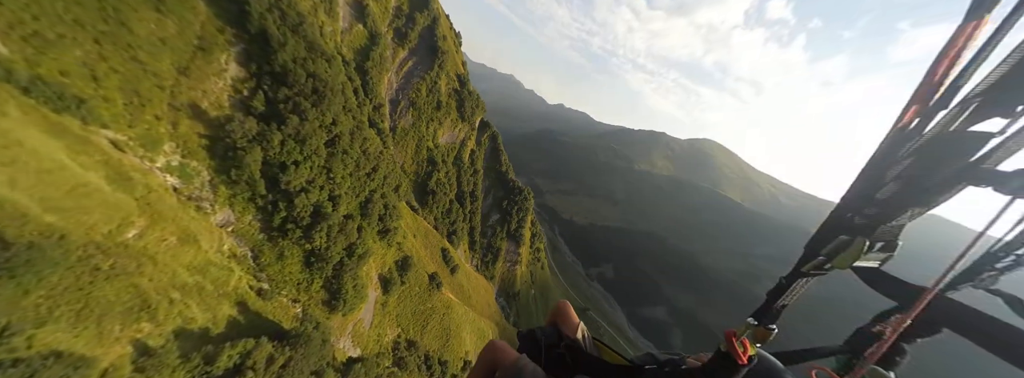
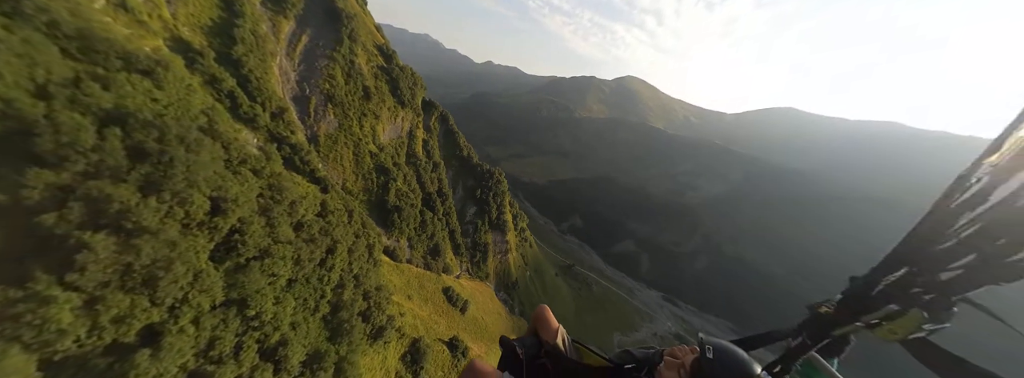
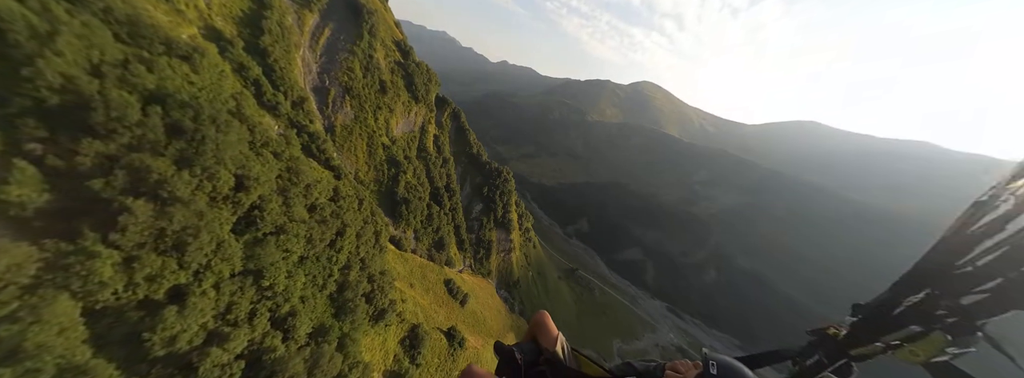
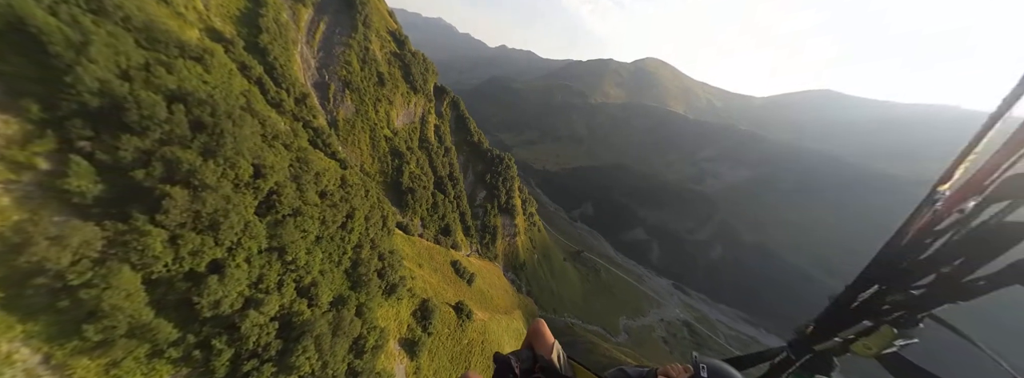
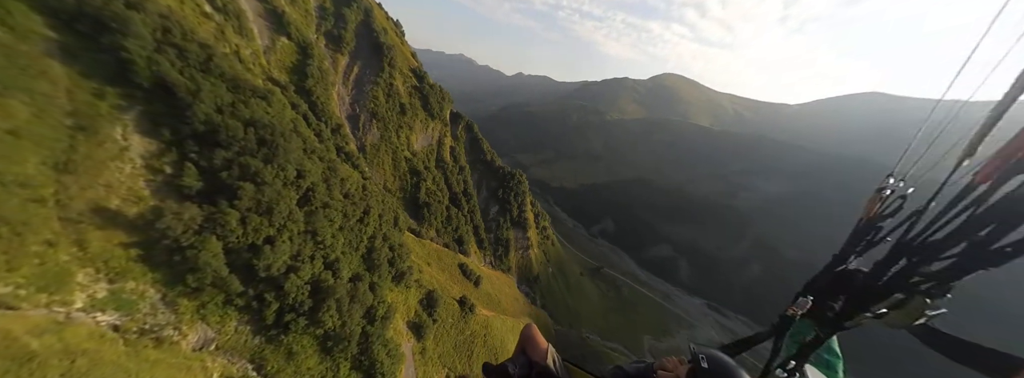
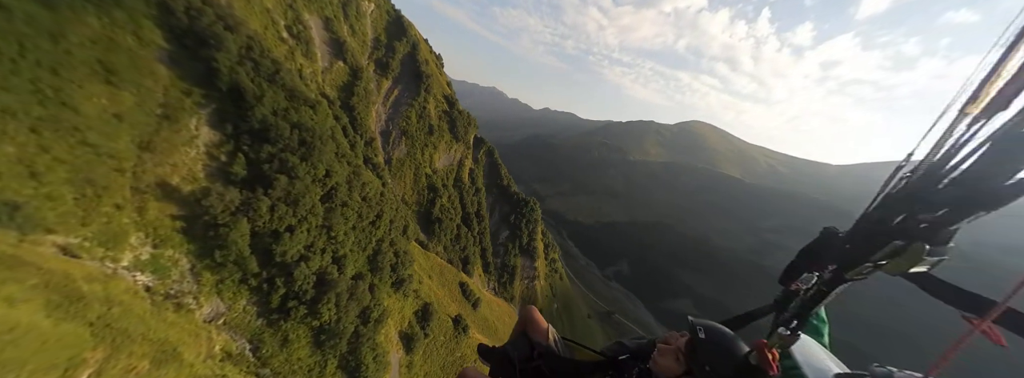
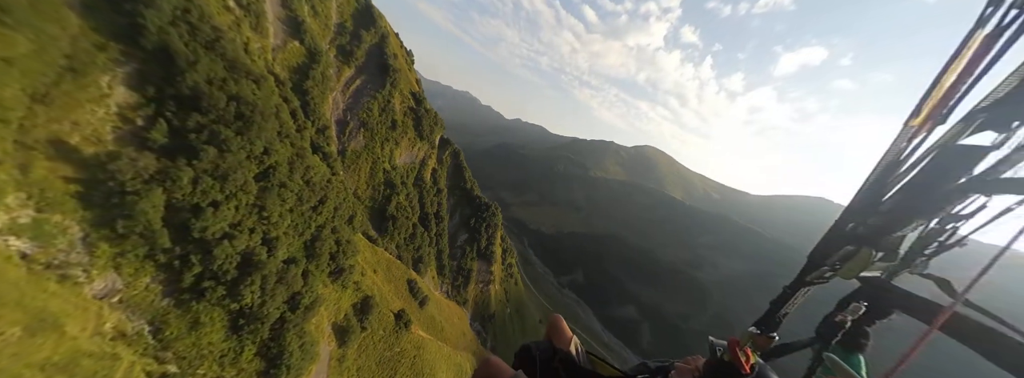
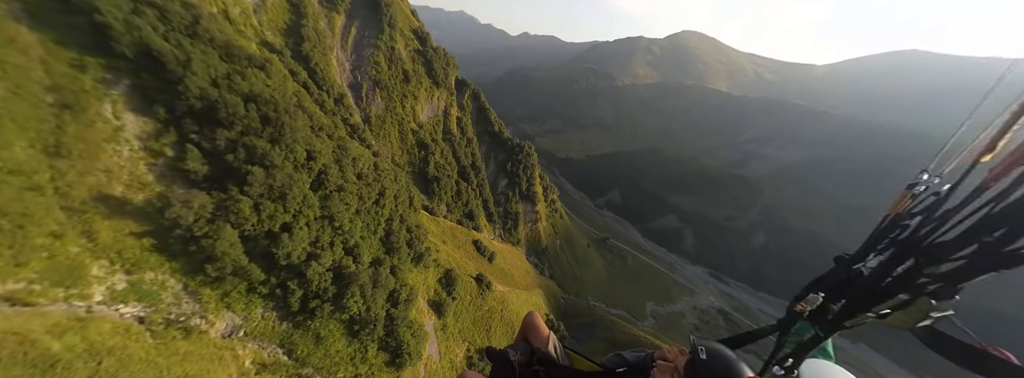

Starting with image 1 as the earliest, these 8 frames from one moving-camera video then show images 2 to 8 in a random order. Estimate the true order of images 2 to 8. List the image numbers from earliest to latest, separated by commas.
7, 6, 5, 8, 4, 3, 2
